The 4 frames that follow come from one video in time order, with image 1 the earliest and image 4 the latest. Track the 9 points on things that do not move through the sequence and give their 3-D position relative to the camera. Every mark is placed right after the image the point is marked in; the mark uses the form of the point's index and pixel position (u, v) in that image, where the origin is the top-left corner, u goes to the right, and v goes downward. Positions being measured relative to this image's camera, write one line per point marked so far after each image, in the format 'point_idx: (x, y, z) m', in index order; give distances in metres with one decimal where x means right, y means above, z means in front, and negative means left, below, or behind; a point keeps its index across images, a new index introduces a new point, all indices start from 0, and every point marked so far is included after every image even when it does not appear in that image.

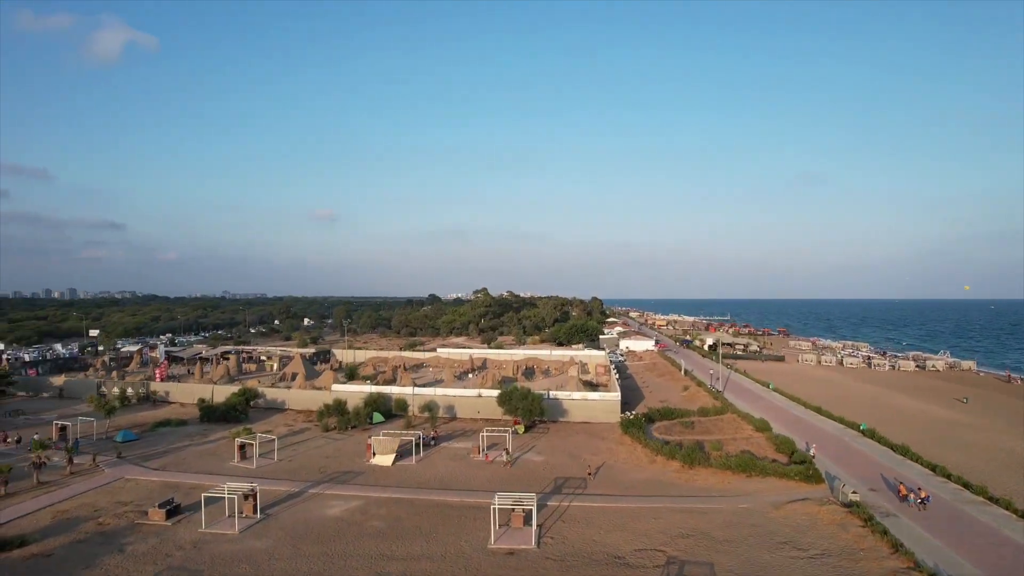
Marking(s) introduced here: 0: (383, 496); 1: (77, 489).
0: (-4.5, -7.3, +19.8) m
1: (-15.0, -6.9, +19.6) m
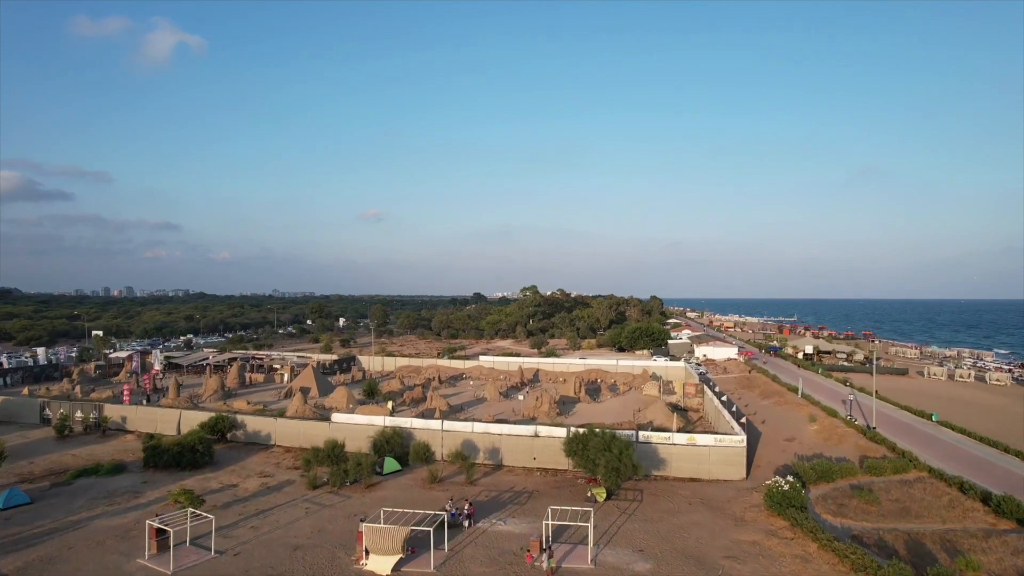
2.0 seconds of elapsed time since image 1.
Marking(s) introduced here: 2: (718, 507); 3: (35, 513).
0: (-2.7, -7.0, +10.2) m
1: (-13.2, -6.6, +10.8) m
2: (+6.6, -6.9, +17.9) m
3: (-14.5, -6.8, +17.4) m
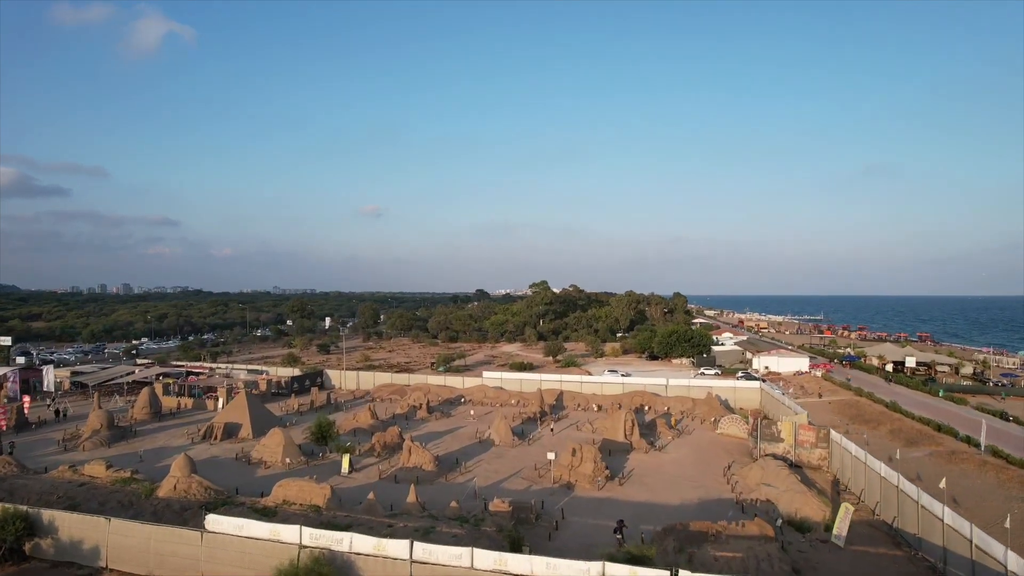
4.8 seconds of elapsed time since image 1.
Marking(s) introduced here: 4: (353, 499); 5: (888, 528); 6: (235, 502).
0: (-2.0, -6.8, -1.7) m
1: (-12.4, -6.5, -1.1) m
2: (+7.3, -6.6, +6.0) m
3: (-13.7, -6.6, +5.5) m
4: (-5.3, -7.0, +18.8) m
5: (+10.9, -7.0, +16.6) m
6: (-8.2, -6.3, +16.8) m
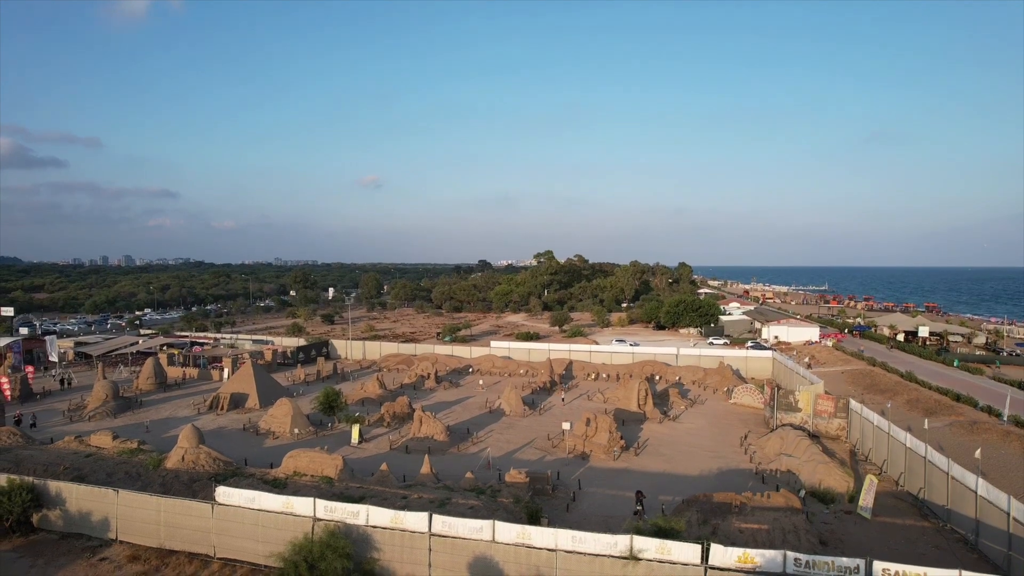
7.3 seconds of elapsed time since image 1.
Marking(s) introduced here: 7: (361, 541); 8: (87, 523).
0: (-1.5, -6.7, -2.1) m
1: (-12.0, -6.4, -1.4) m
2: (+7.8, -6.2, +5.6) m
3: (-13.3, -6.2, +5.2) m
4: (-4.8, -5.9, +18.4) m
5: (+11.4, -6.0, +16.2) m
6: (-7.7, -5.3, +16.4) m
7: (-3.1, -5.1, +11.6) m
8: (-10.2, -5.6, +13.7) m
